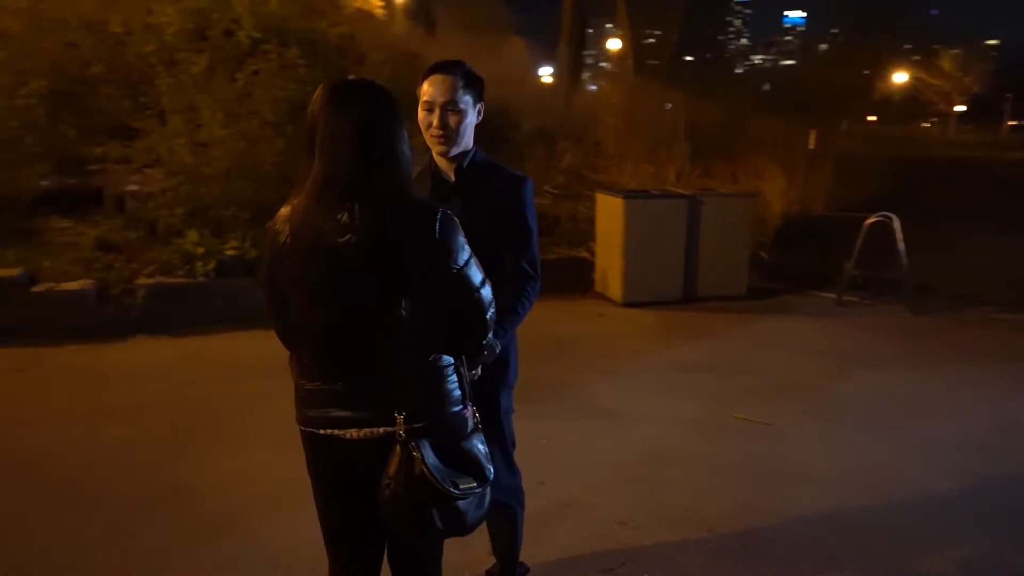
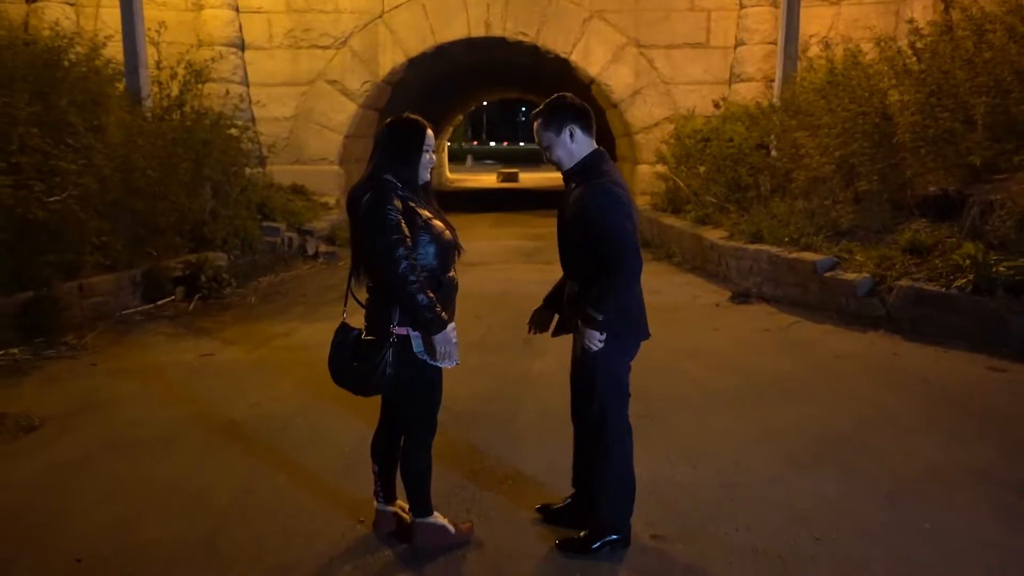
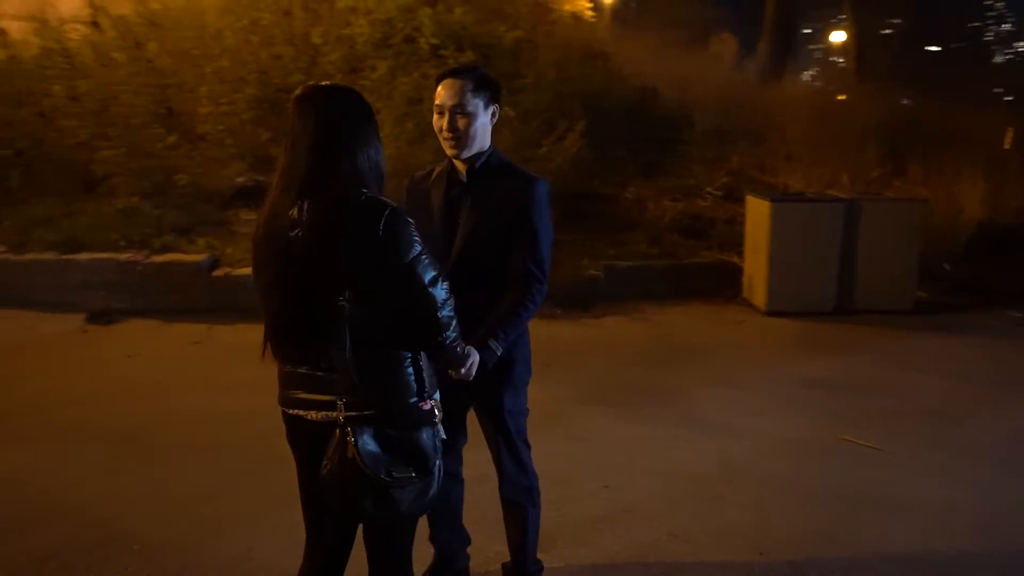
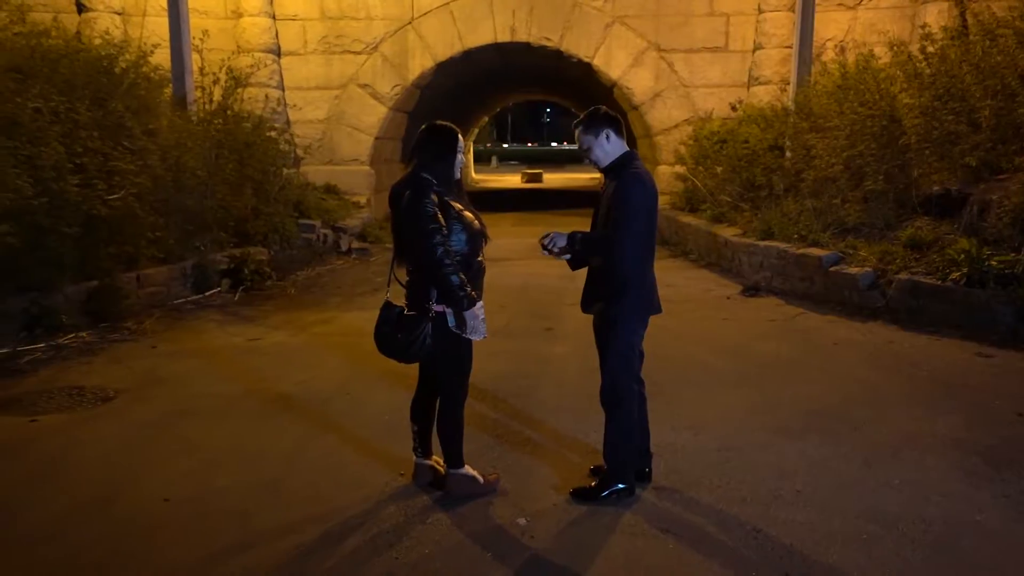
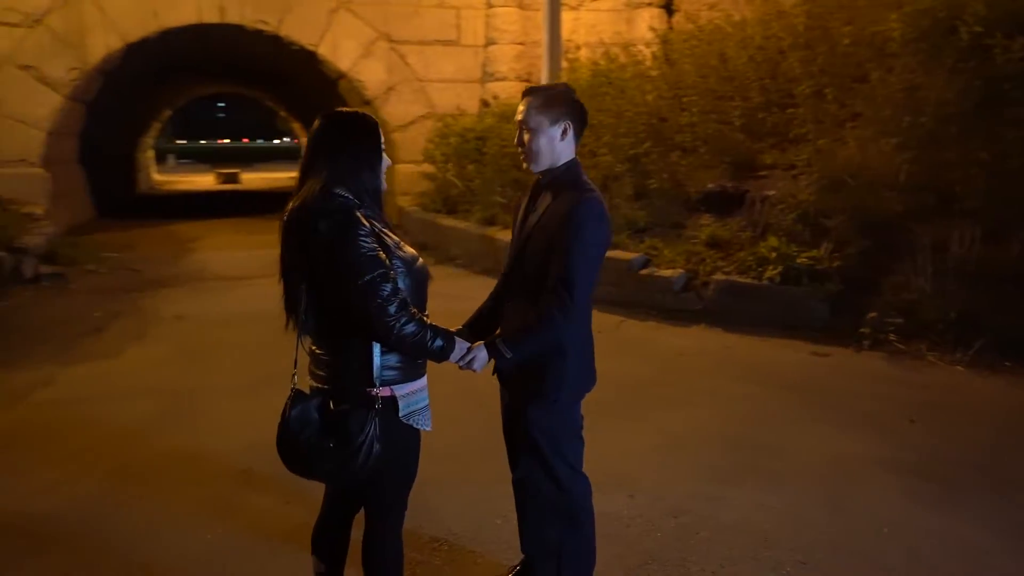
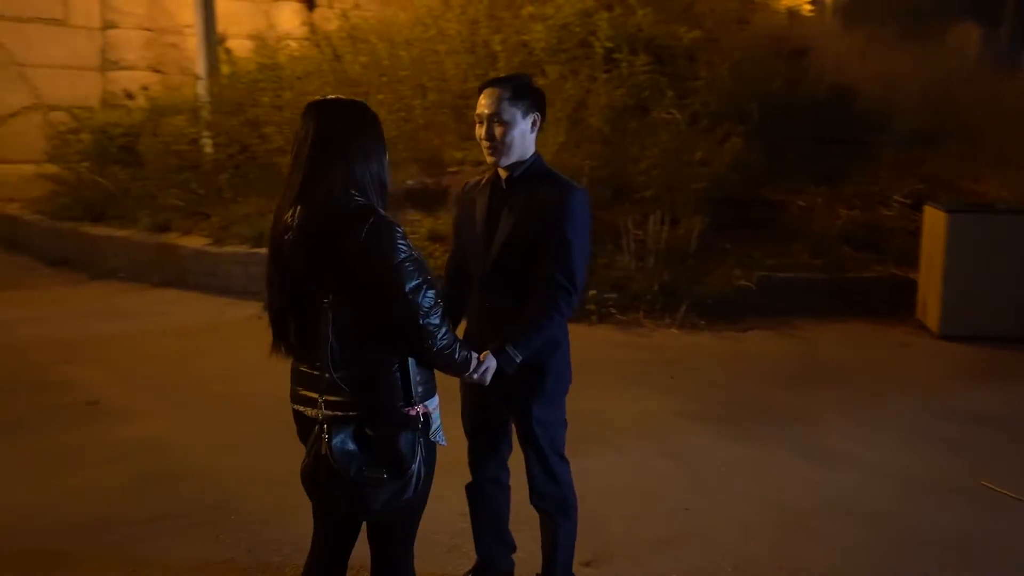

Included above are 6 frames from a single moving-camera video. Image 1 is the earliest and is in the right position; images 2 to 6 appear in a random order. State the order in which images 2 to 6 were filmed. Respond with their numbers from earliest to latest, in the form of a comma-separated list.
3, 6, 5, 2, 4
